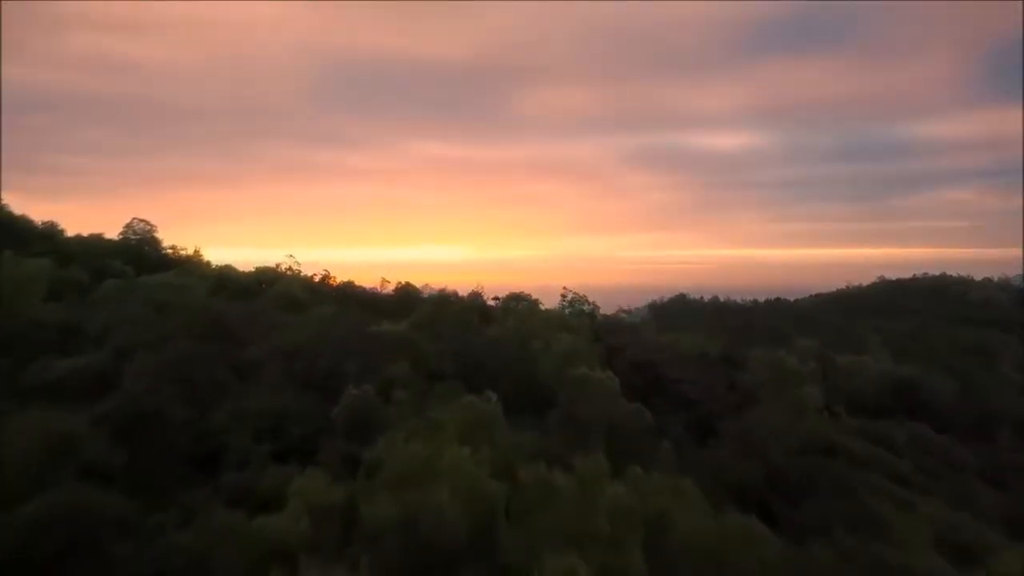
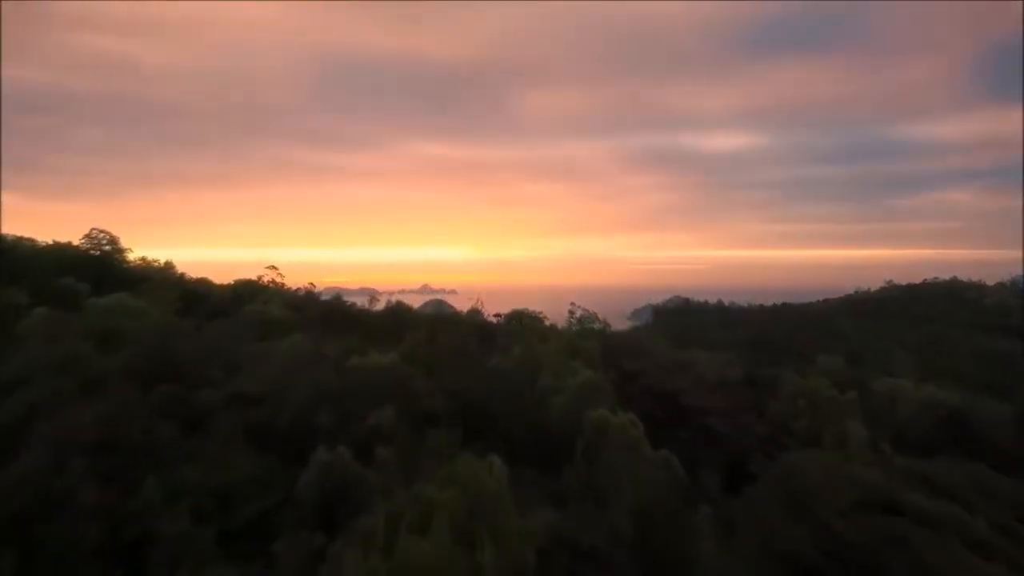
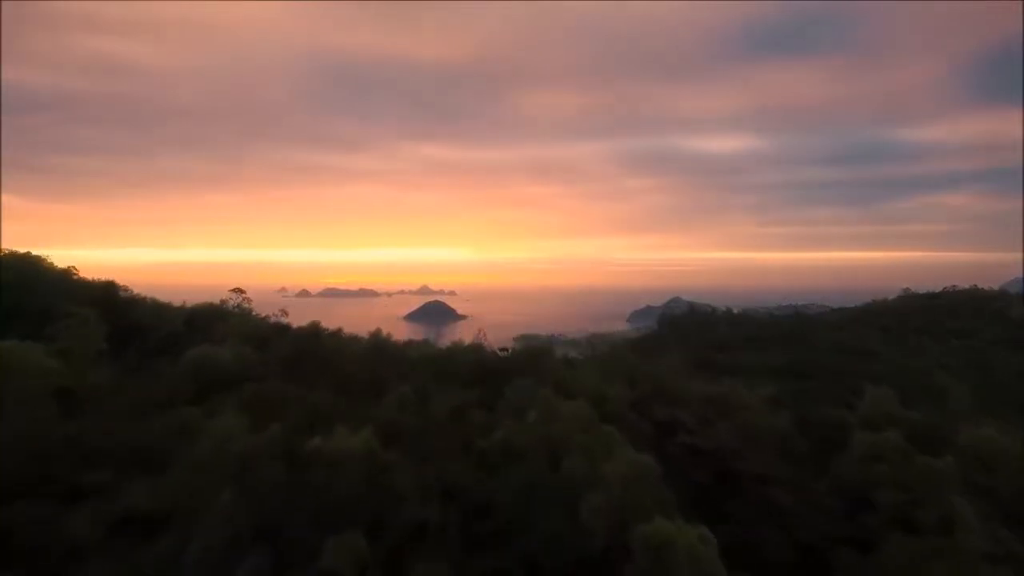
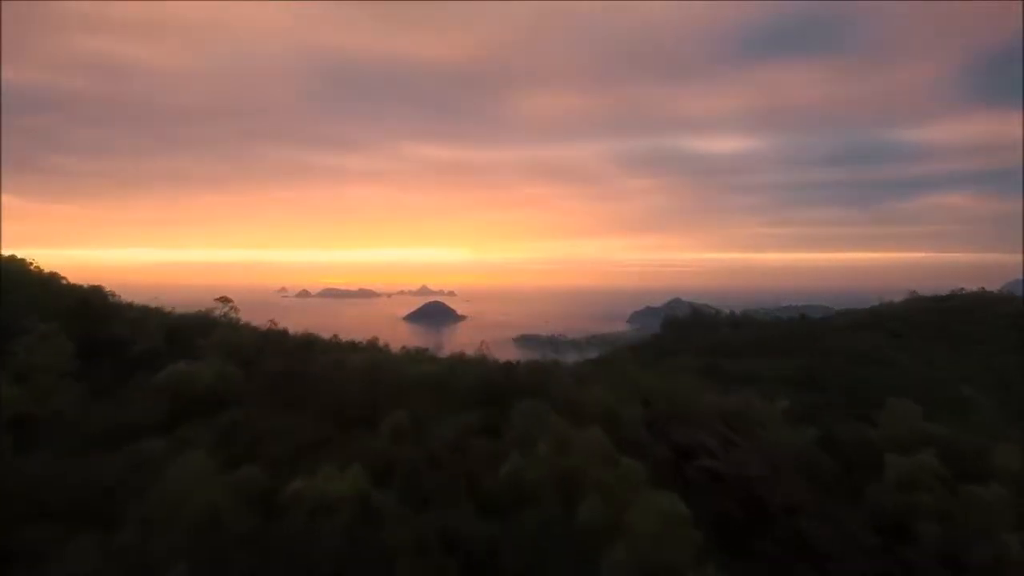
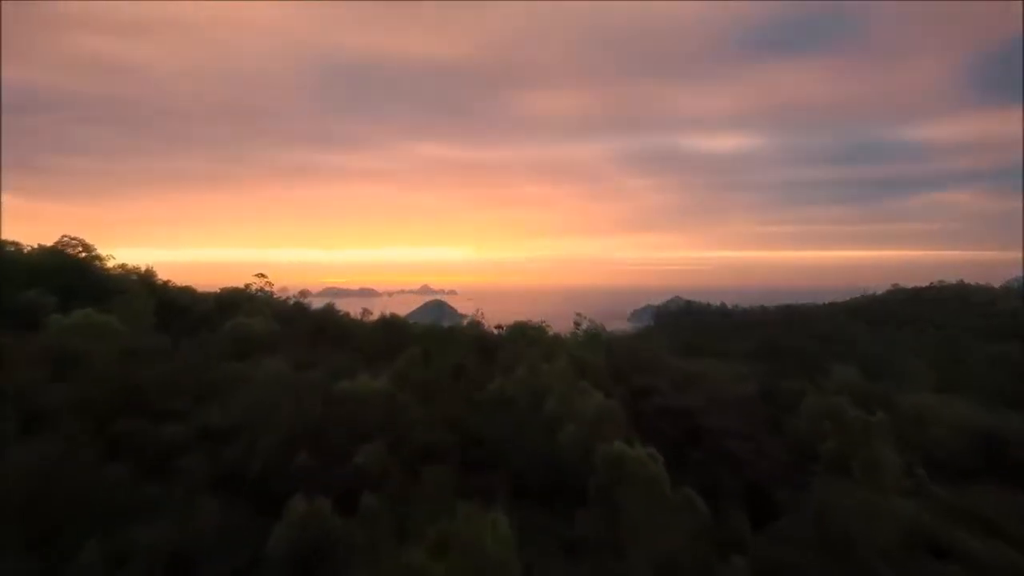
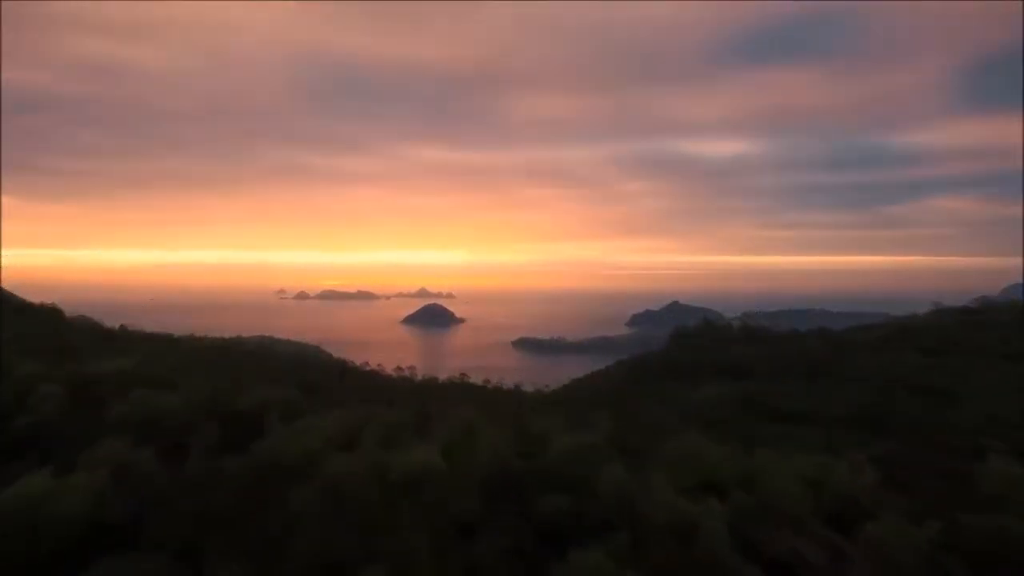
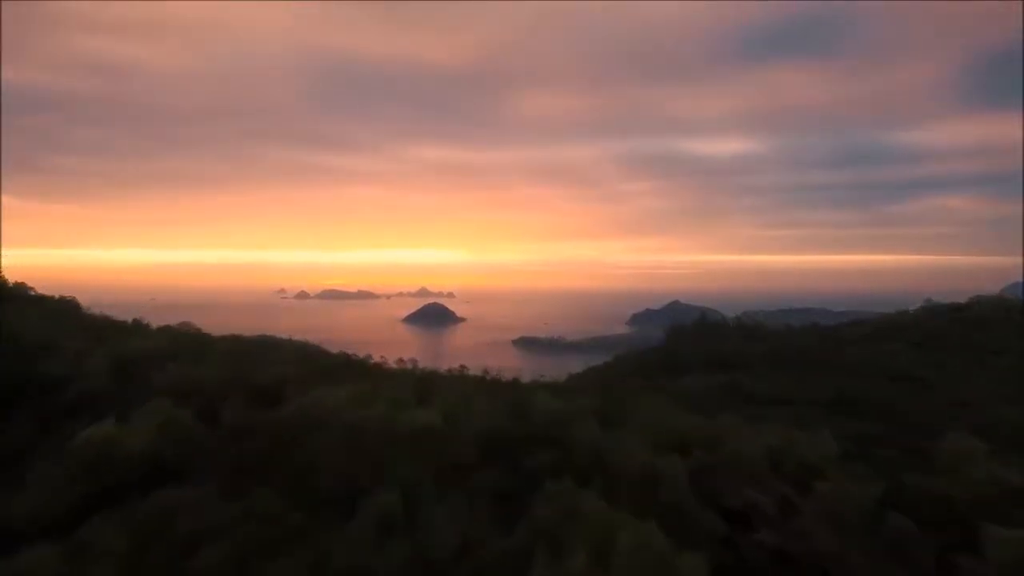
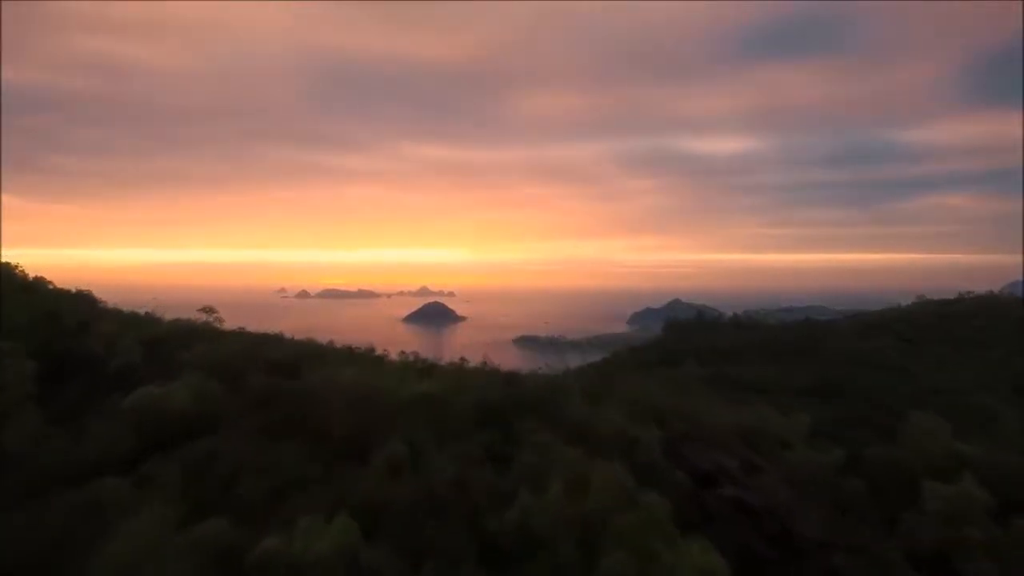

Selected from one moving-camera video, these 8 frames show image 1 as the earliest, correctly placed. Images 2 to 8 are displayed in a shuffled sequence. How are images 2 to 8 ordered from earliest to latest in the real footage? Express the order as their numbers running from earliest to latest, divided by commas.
2, 5, 3, 4, 8, 7, 6
